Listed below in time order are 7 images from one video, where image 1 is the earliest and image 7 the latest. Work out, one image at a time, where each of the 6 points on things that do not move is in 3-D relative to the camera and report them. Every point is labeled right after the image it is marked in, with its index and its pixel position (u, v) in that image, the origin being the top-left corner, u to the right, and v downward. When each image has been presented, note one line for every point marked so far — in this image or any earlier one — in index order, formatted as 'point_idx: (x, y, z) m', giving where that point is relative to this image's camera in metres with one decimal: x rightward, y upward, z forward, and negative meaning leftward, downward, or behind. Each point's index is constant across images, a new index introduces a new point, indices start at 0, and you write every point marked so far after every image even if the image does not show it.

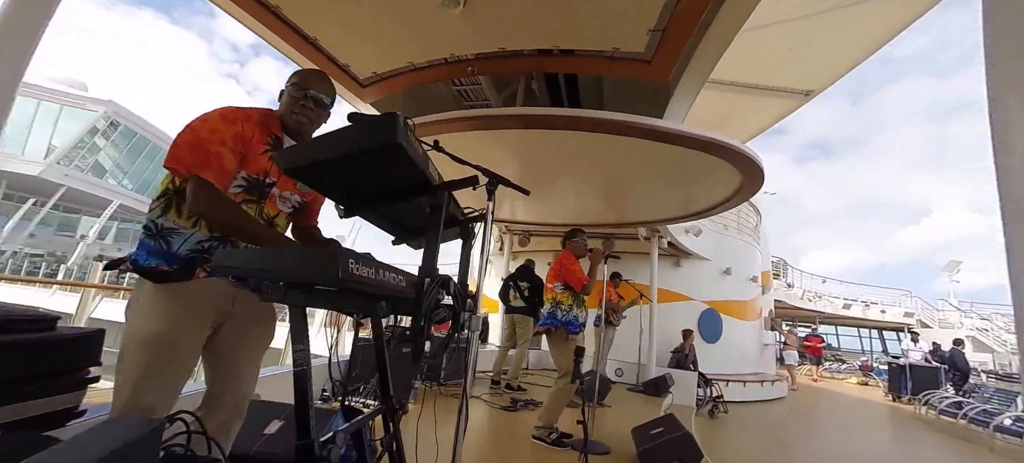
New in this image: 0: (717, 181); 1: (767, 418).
0: (+1.8, +0.4, +3.5) m
1: (+4.4, -3.2, +6.6) m
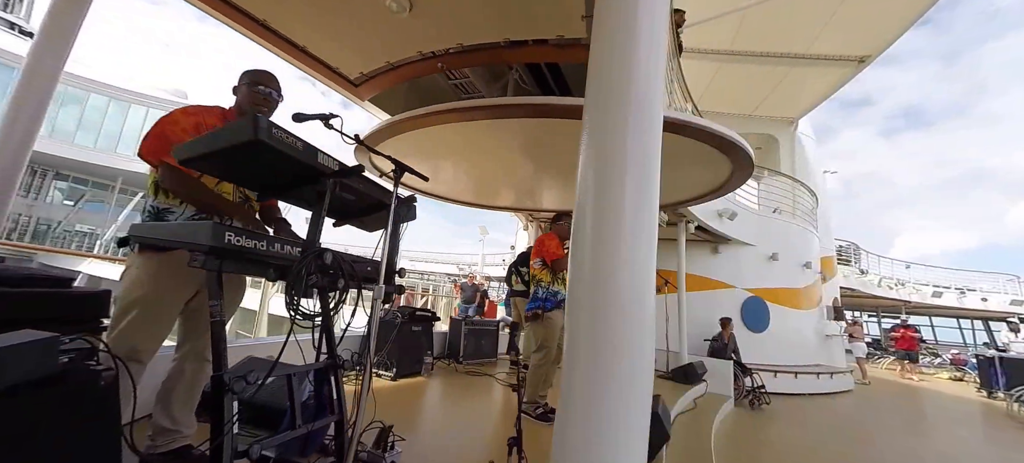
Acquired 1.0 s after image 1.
0: (+1.8, +0.6, +3.4) m
1: (+4.8, -2.9, +6.3) m
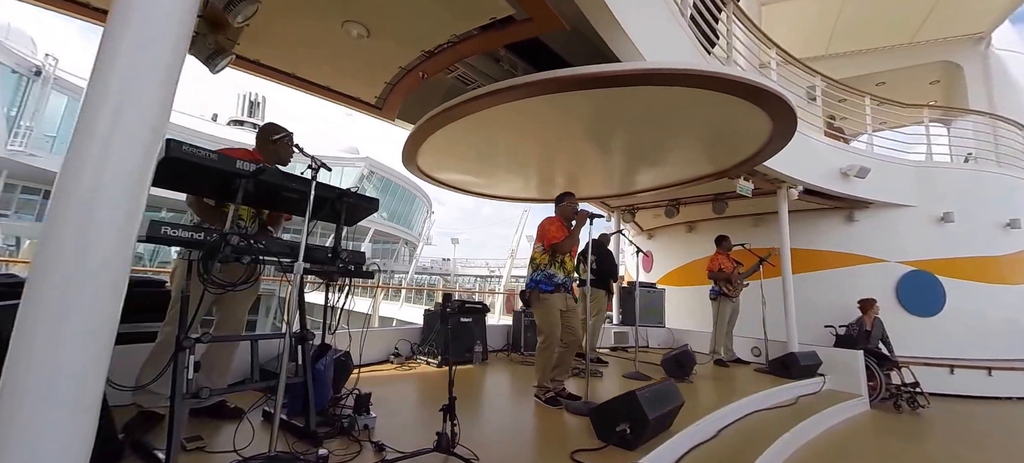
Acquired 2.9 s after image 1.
0: (+1.8, +0.9, +2.9) m
1: (+6.0, -2.3, +4.6) m
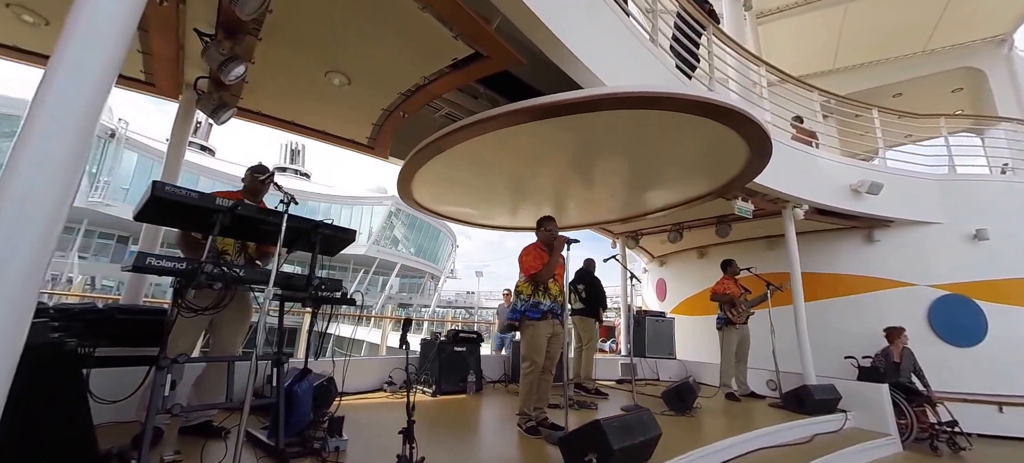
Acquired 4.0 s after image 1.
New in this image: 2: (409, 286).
0: (+1.7, +0.7, +3.0) m
1: (+6.0, -2.5, +4.2) m
2: (-4.8, -2.5, +17.5) m
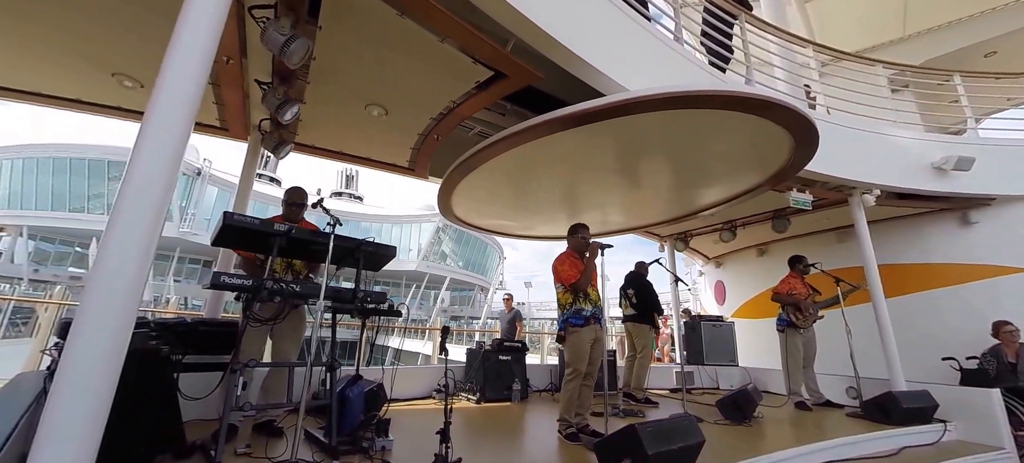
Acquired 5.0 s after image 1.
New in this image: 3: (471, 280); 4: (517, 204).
0: (+1.9, +0.7, +2.8) m
1: (+6.5, -2.3, +3.4) m
2: (-2.4, -3.1, +18.0) m
3: (-1.9, -2.2, +17.6) m
4: (+0.1, +0.3, +4.3) m
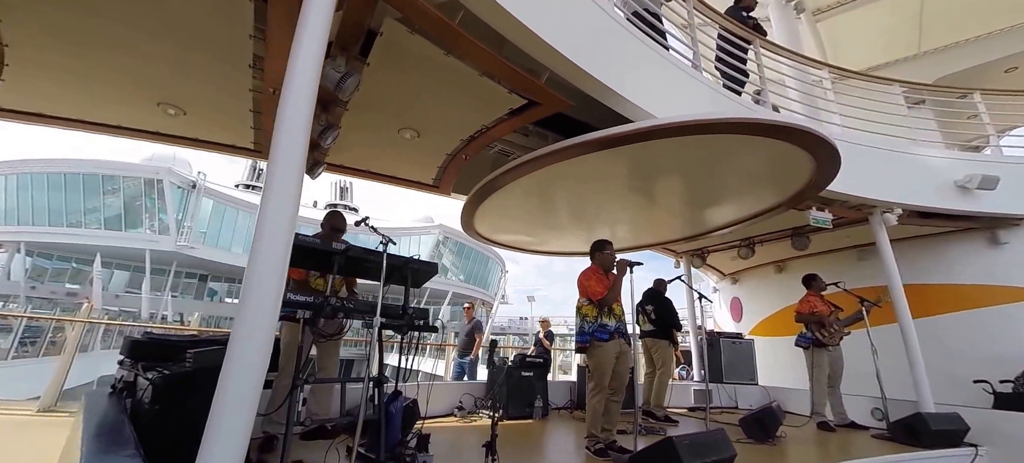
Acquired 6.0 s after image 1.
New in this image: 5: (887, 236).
0: (+2.1, +0.6, +2.9) m
1: (+6.7, -2.4, +3.2) m
2: (-1.9, -3.8, +18.0) m
3: (-1.4, -2.9, +17.6) m
4: (+0.3, +0.1, +4.4) m
5: (+4.5, -0.1, +4.6) m
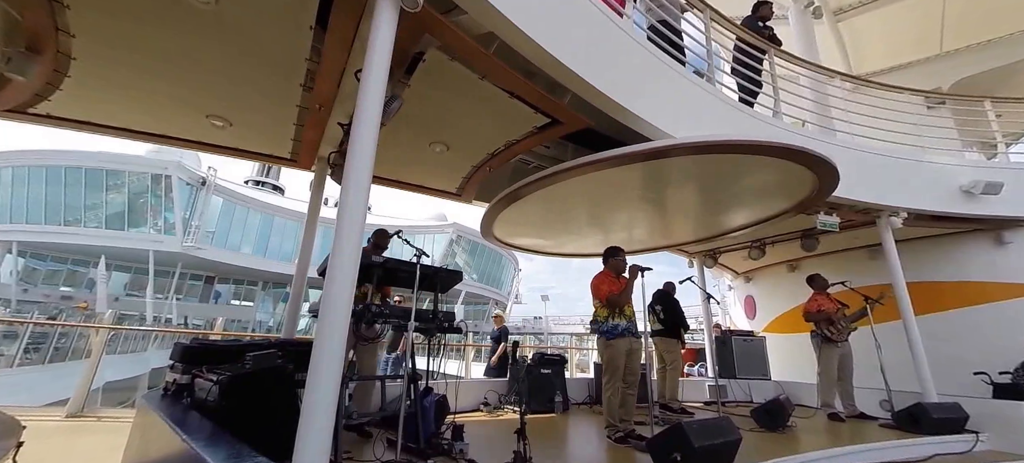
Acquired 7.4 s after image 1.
0: (+2.3, +0.6, +3.1) m
1: (+6.9, -2.4, +3.4) m
2: (-1.4, -3.9, +18.3) m
3: (-0.9, -2.9, +17.8) m
4: (+0.5, +0.1, +4.6) m
5: (+4.7, -0.1, +4.8) m
